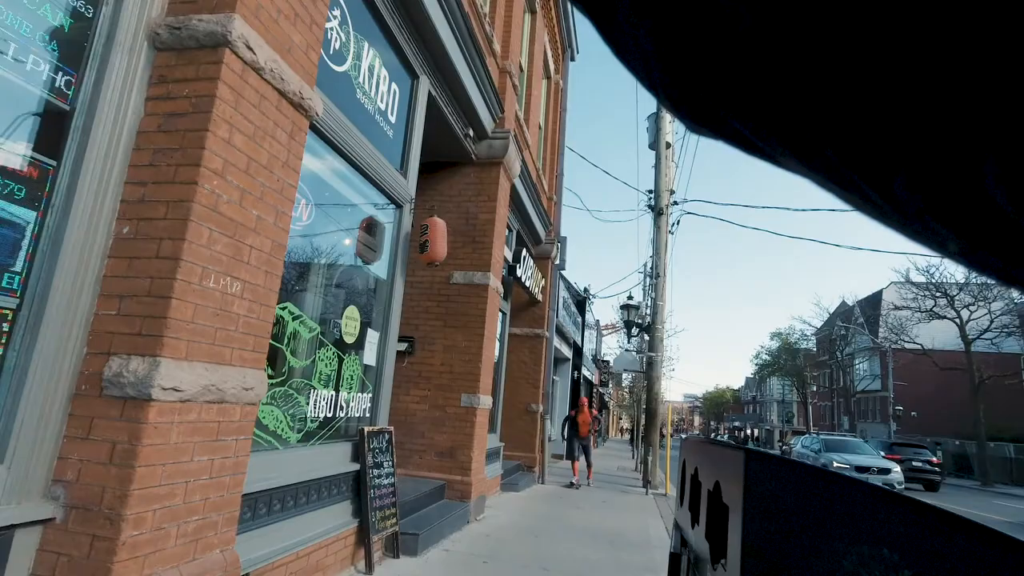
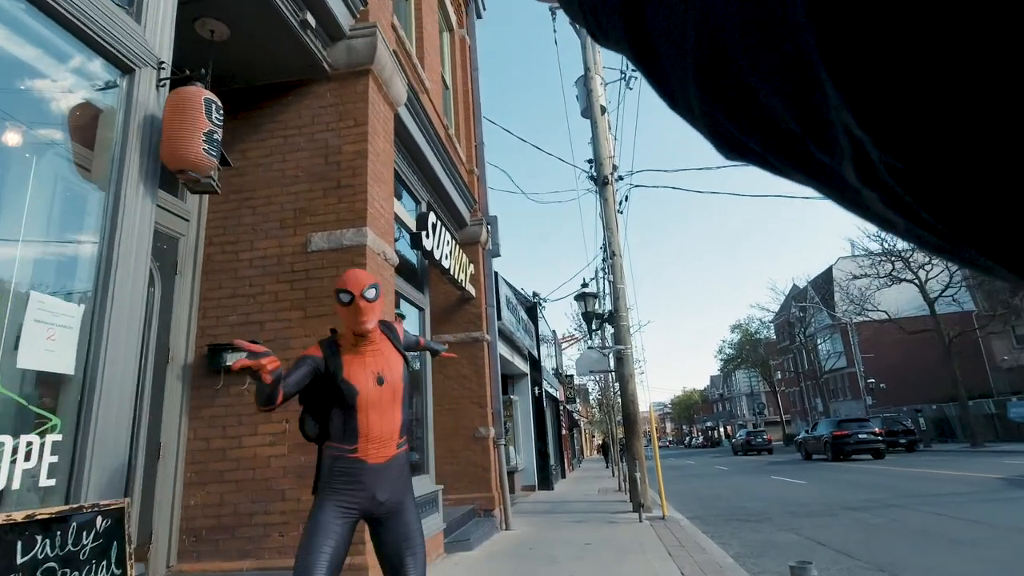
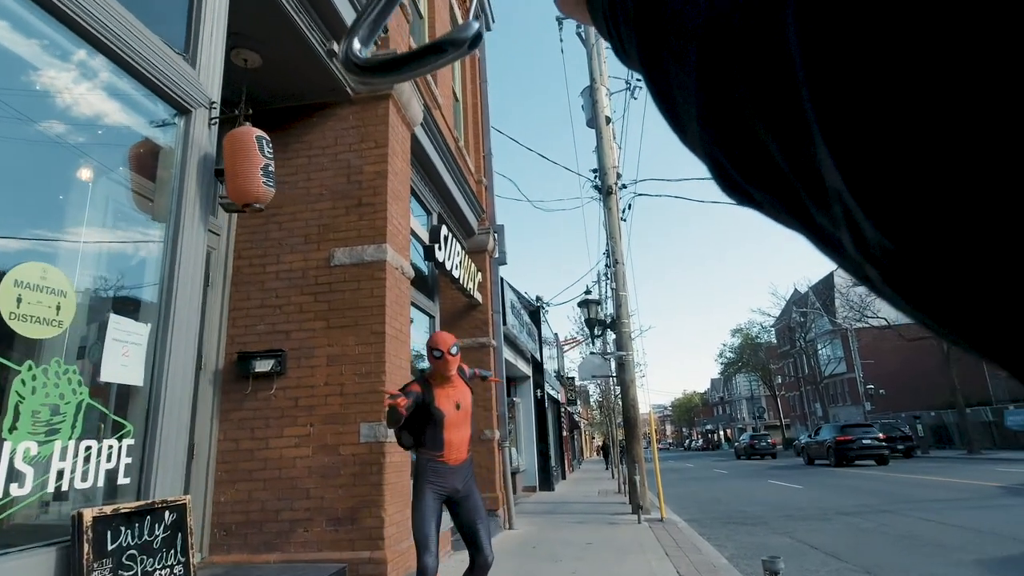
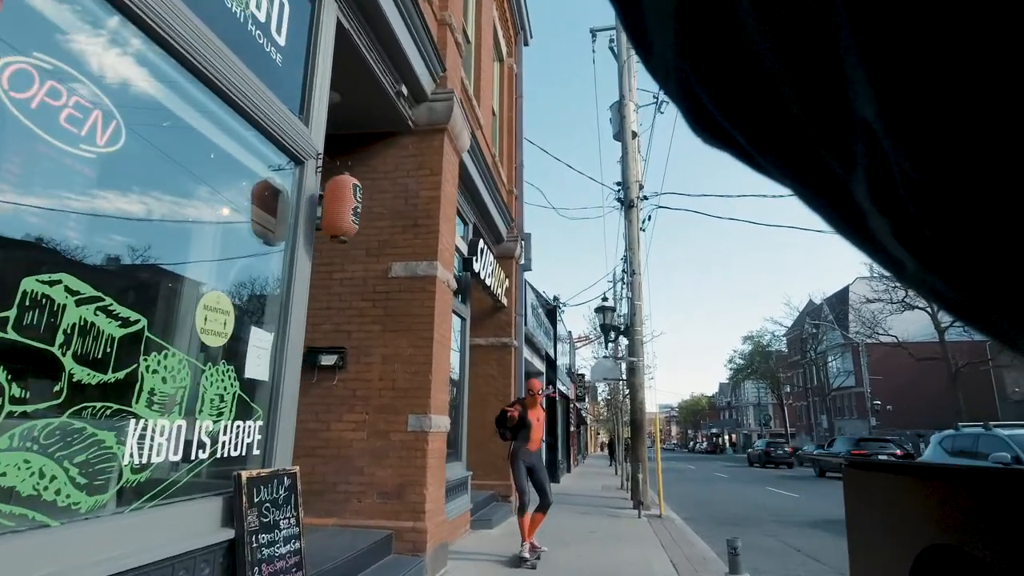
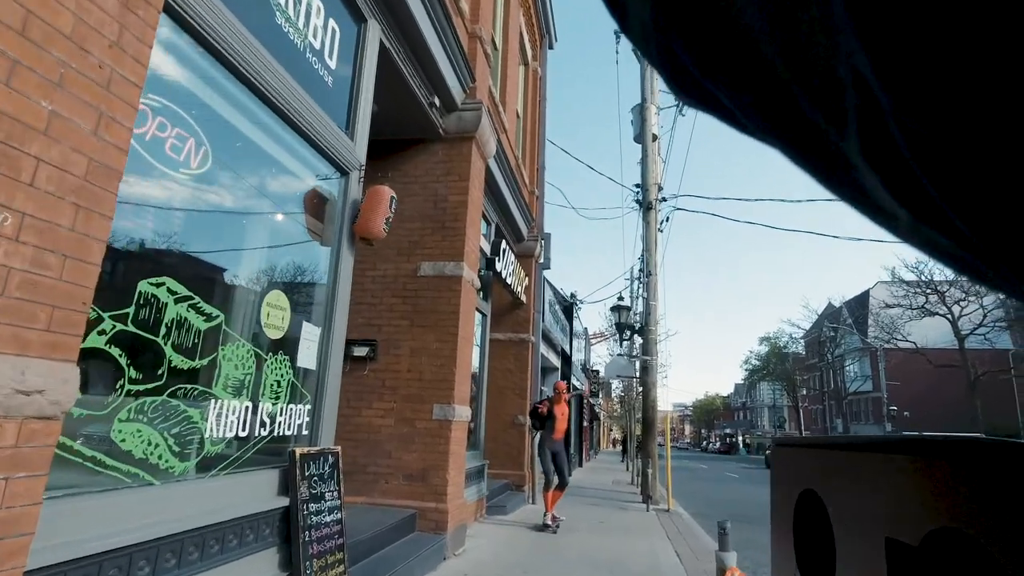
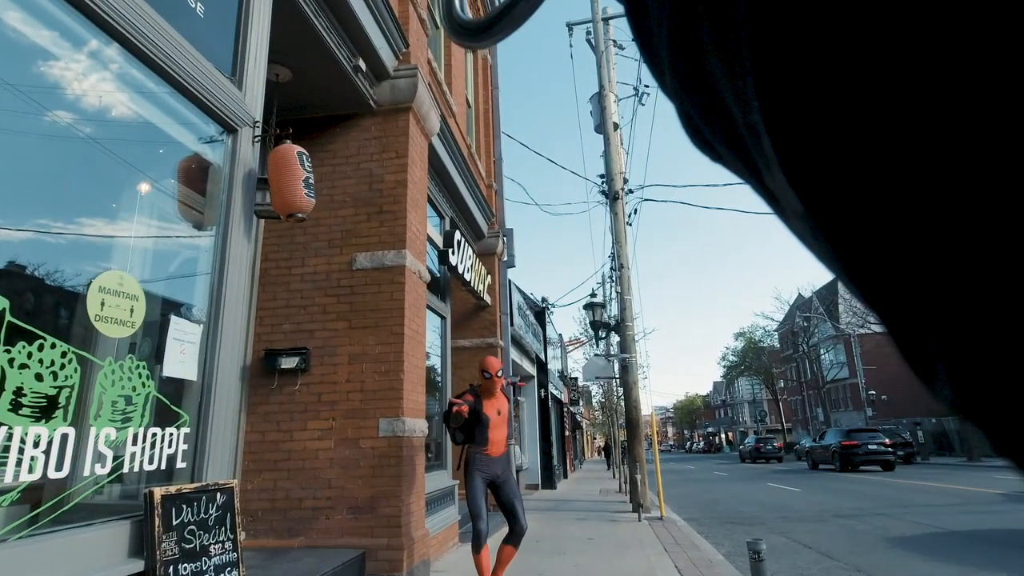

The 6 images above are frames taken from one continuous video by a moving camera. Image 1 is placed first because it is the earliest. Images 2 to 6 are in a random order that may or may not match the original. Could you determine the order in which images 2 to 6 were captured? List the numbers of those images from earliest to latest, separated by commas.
5, 4, 6, 3, 2
